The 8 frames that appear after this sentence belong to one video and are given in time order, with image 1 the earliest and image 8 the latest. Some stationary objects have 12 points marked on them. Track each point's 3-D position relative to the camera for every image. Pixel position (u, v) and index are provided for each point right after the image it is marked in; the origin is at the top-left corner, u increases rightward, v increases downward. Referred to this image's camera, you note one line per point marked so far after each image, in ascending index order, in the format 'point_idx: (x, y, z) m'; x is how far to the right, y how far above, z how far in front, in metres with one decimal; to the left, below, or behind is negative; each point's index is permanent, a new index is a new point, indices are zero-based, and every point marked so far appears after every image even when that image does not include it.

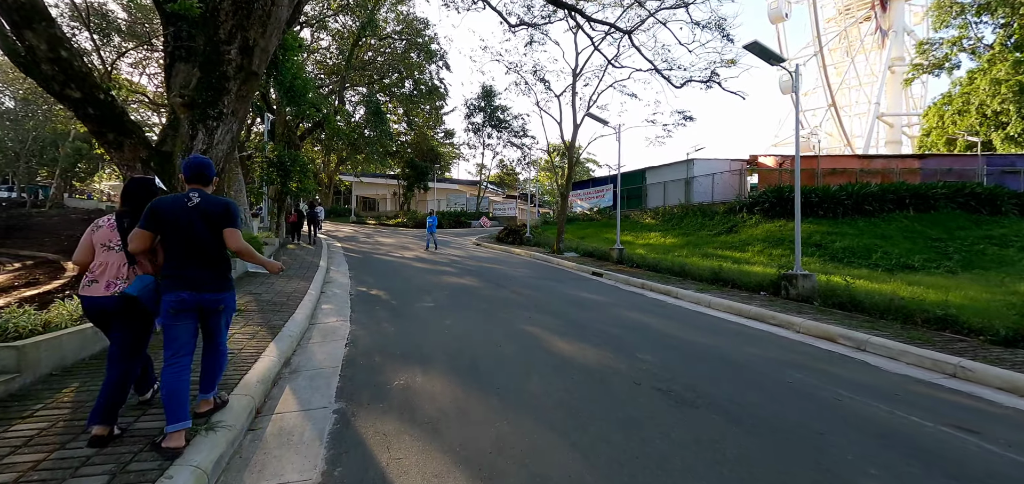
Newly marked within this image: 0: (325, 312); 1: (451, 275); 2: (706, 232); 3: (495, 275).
0: (-3.1, -1.2, +7.1) m
1: (-1.6, -0.9, +11.5) m
2: (+8.9, +0.5, +19.7) m
3: (-0.5, -0.9, +11.9) m
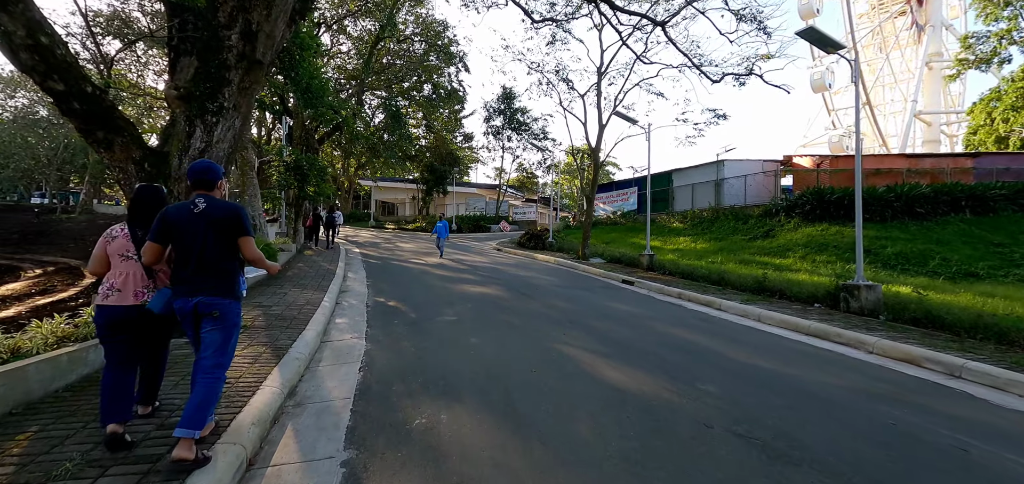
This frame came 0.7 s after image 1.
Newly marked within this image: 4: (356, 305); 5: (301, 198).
0: (-2.6, -1.3, +6.5) m
1: (-1.0, -1.0, +10.8) m
2: (+9.9, +0.3, +18.6) m
3: (+0.2, -1.1, +11.1) m
4: (-3.0, -1.2, +8.3) m
5: (-8.5, +1.8, +17.2) m
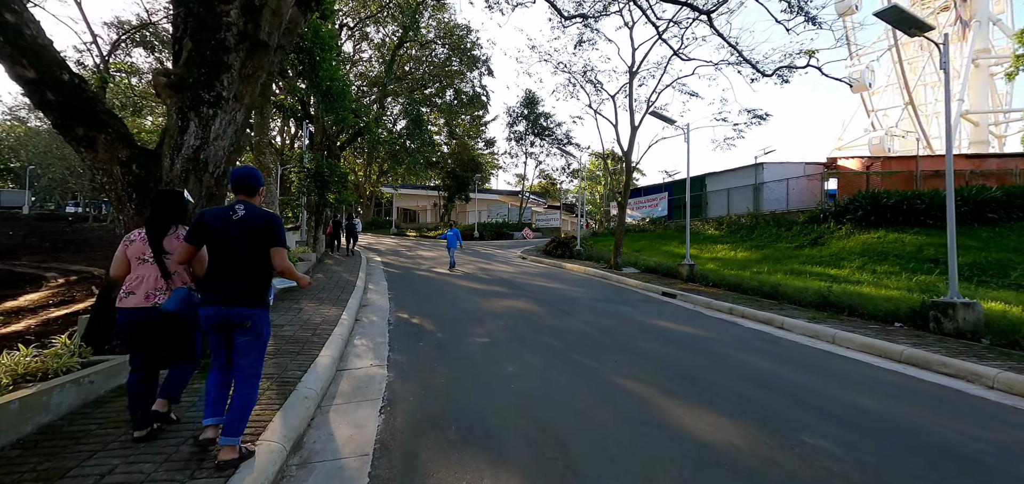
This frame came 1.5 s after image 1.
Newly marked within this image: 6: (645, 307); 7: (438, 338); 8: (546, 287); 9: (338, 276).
0: (-2.1, -1.5, +5.7) m
1: (-0.2, -1.3, +10.0) m
2: (+11.0, -0.1, +17.3) m
3: (+1.0, -1.3, +10.2) m
4: (-2.4, -1.4, +7.6) m
5: (-7.5, +1.4, +16.8) m
6: (+3.0, -1.5, +9.8) m
7: (-1.1, -1.4, +6.5) m
8: (+0.9, -1.3, +12.0) m
9: (-5.0, -1.0, +12.4) m
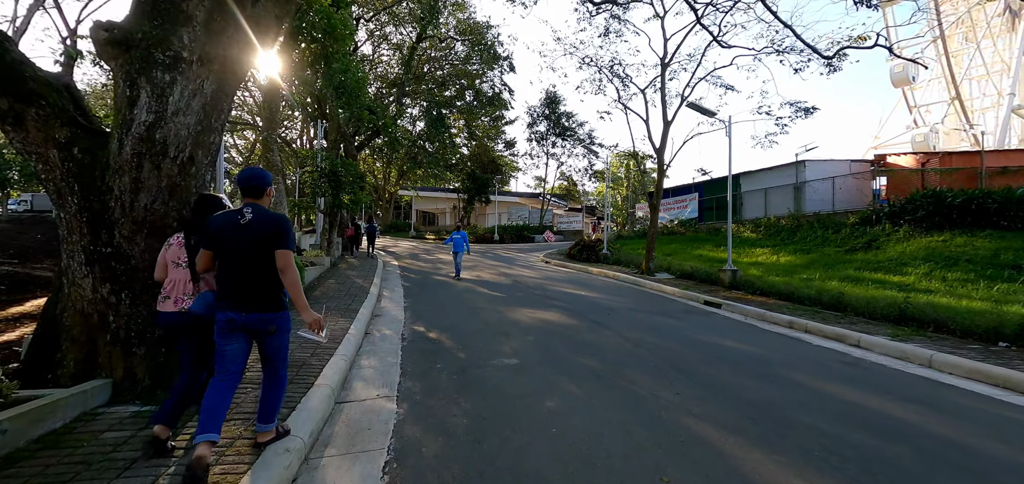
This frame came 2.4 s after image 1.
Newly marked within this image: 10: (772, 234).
0: (-1.7, -1.5, +4.8) m
1: (+0.4, -1.3, +9.0) m
2: (+11.8, -0.2, +15.8) m
3: (+1.6, -1.4, +9.2) m
4: (-1.9, -1.5, +6.7) m
5: (-6.6, +1.3, +16.1) m
6: (+3.6, -1.6, +8.6) m
7: (-0.7, -1.5, +5.5) m
8: (+1.6, -1.3, +11.0) m
9: (-4.3, -1.1, +11.6) m
10: (+11.6, +0.4, +19.3) m
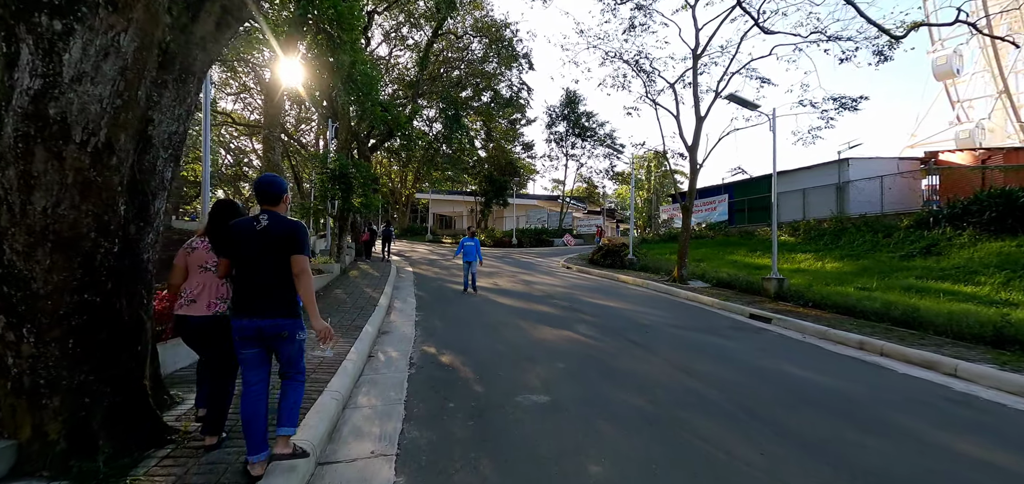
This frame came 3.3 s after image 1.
0: (-1.4, -1.6, +3.9) m
1: (+0.8, -1.5, +8.0) m
2: (+12.5, -0.4, +14.4) m
3: (+2.0, -1.5, +8.2) m
4: (-1.6, -1.6, +5.8) m
5: (-5.9, +1.1, +15.4) m
6: (+4.0, -1.7, +7.5) m
7: (-0.4, -1.6, +4.5) m
8: (+2.1, -1.5, +9.9) m
9: (-3.8, -1.2, +10.8) m
10: (+12.5, +0.2, +17.9) m
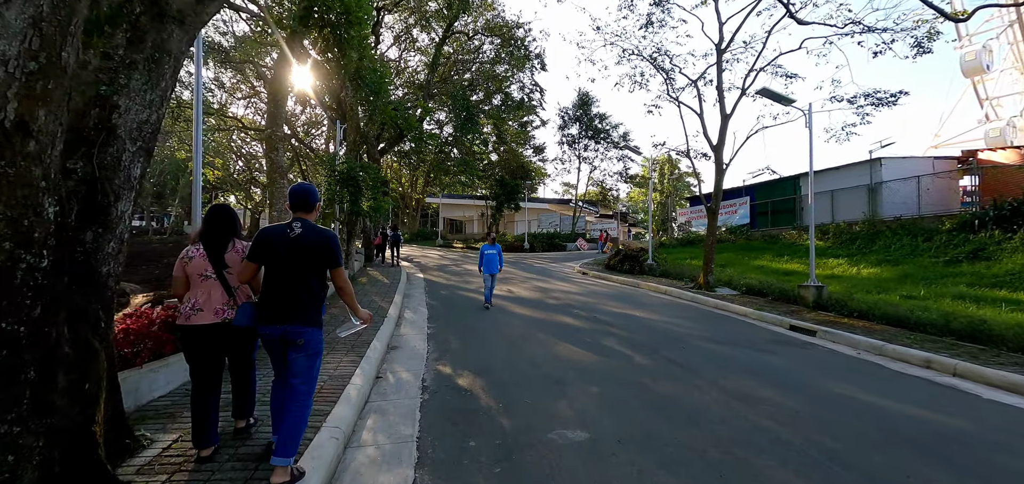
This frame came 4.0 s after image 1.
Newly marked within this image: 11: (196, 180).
0: (-1.1, -1.7, +3.2) m
1: (+1.1, -1.6, +7.3) m
2: (+13.0, -0.5, +13.4) m
3: (+2.4, -1.6, +7.4) m
4: (-1.3, -1.7, +5.1) m
5: (-5.4, +0.9, +14.9) m
6: (+4.3, -1.8, +6.7) m
7: (-0.1, -1.7, +3.9) m
8: (+2.5, -1.6, +9.2) m
9: (-3.4, -1.4, +10.2) m
10: (+13.0, 0.0, +16.9) m
11: (-4.3, +0.9, +5.9) m
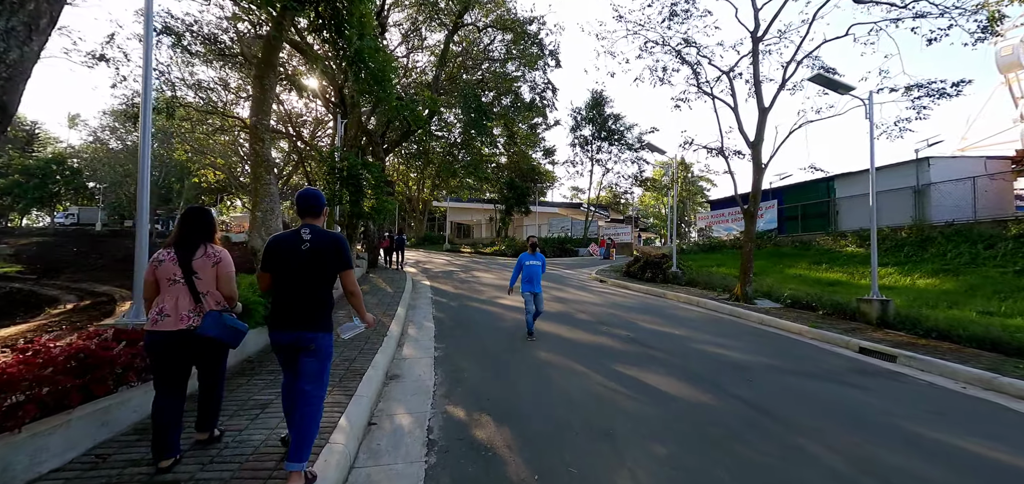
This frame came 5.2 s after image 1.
0: (-0.9, -1.7, +2.0) m
1: (+1.5, -1.7, +6.0) m
2: (+13.5, -0.7, +12.0) m
3: (+2.7, -1.7, +6.1) m
4: (-1.0, -1.8, +3.9) m
5: (-4.9, +0.8, +13.7) m
6: (+4.7, -1.9, +5.4) m
7: (+0.2, -1.7, +2.6) m
8: (+2.9, -1.7, +7.9) m
9: (-3.0, -1.5, +9.0) m
10: (+13.5, -0.2, +15.5) m
11: (-4.0, +0.8, +4.7) m
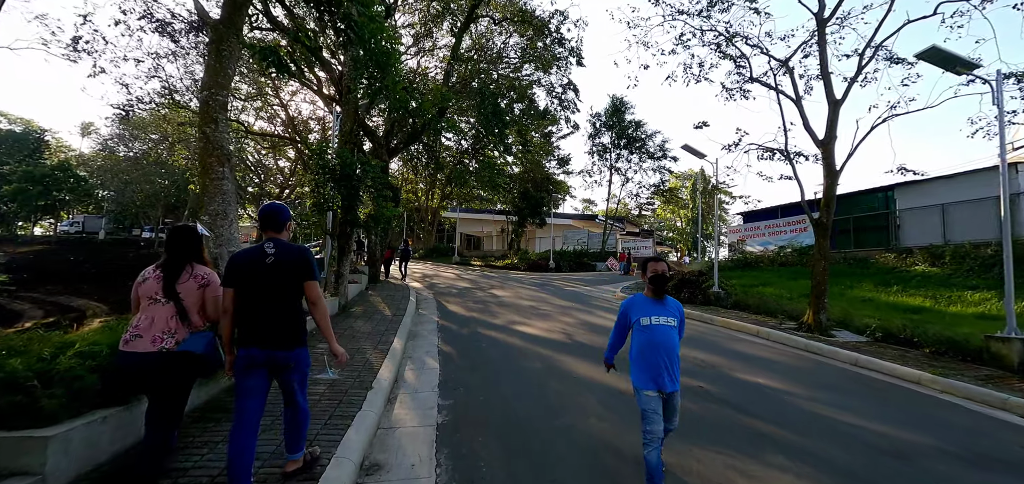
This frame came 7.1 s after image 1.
0: (-0.6, -1.8, 0.0) m
1: (+1.9, -1.9, +4.0) m
2: (+14.0, -1.2, +9.7) m
3: (+3.1, -1.9, +4.1) m
4: (-0.6, -1.9, +1.9) m
5: (-4.3, +0.4, +11.9) m
6: (+5.0, -2.1, +3.3) m
7: (+0.5, -1.8, +0.6) m
8: (+3.3, -2.0, +5.8) m
9: (-2.6, -1.7, +7.0) m
10: (+14.1, -0.8, +13.2) m
11: (-3.6, +0.7, +2.9) m
